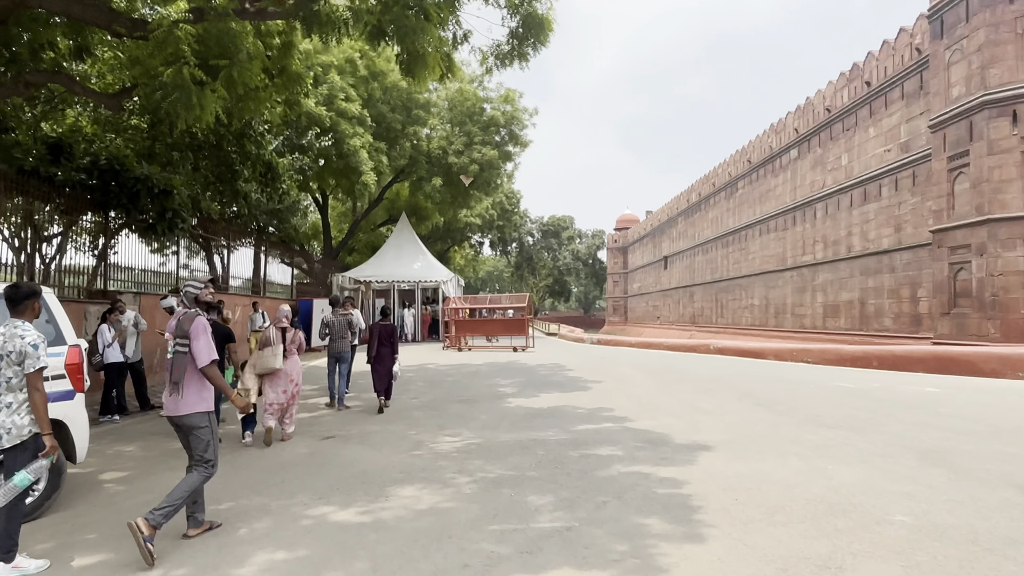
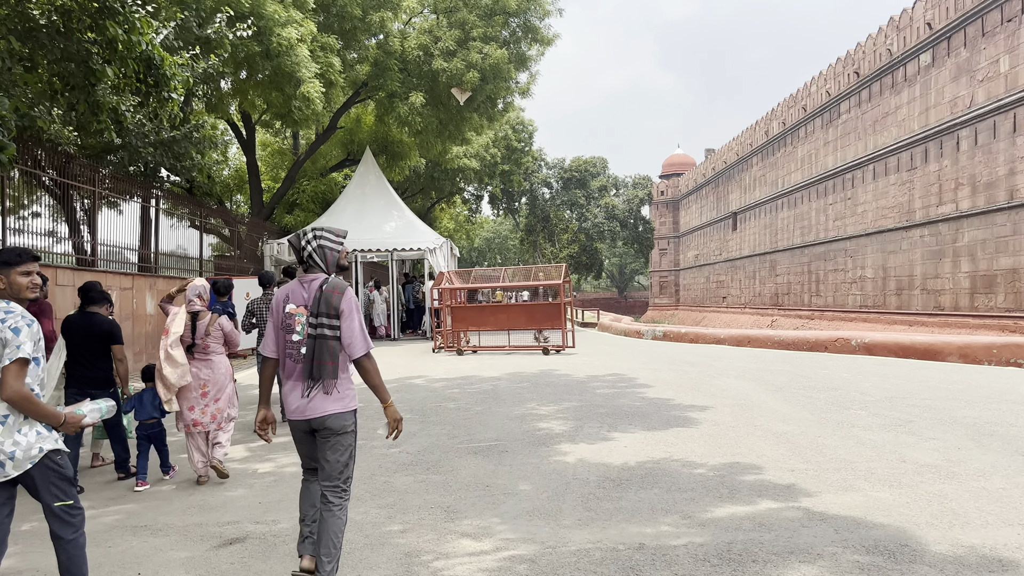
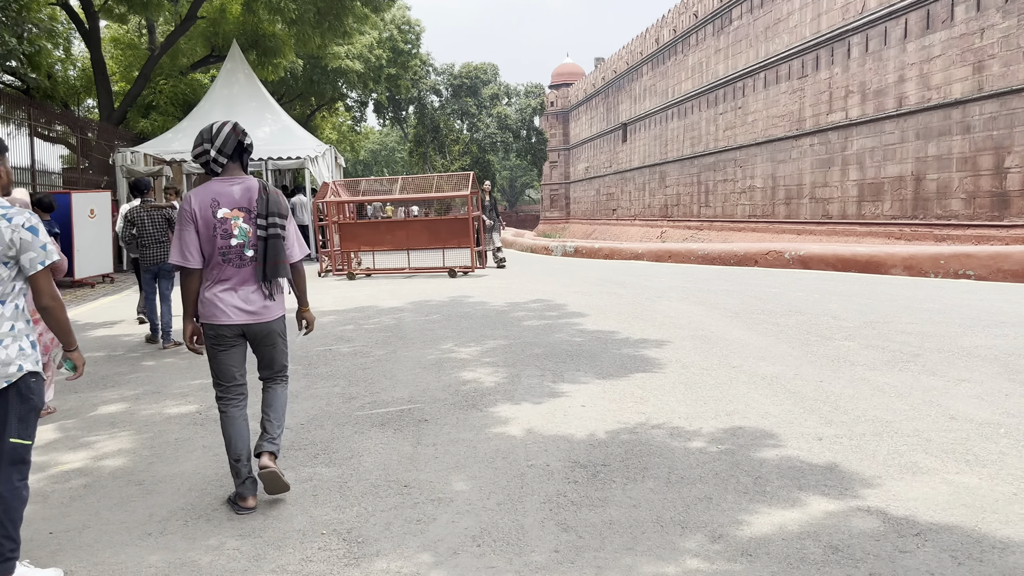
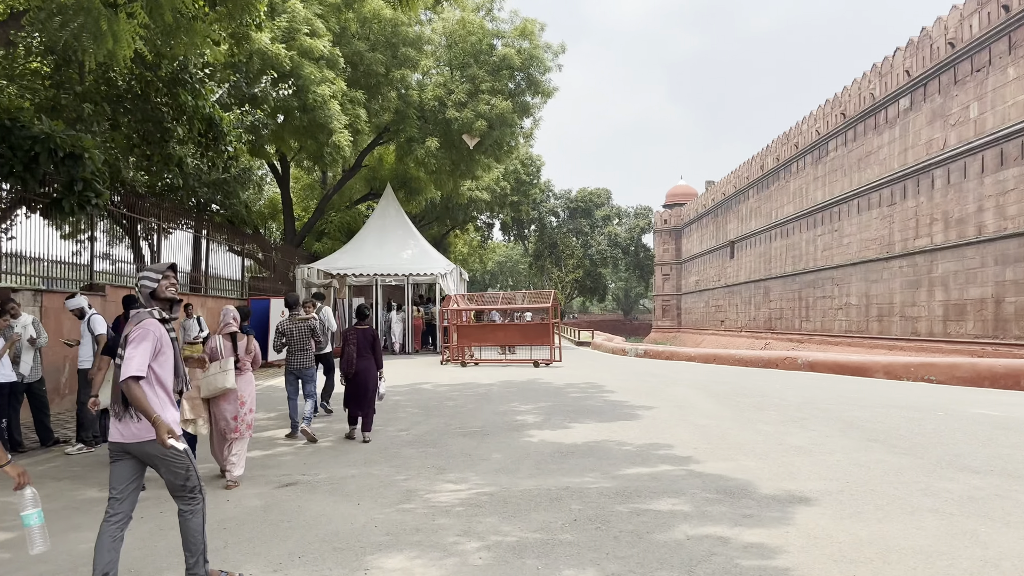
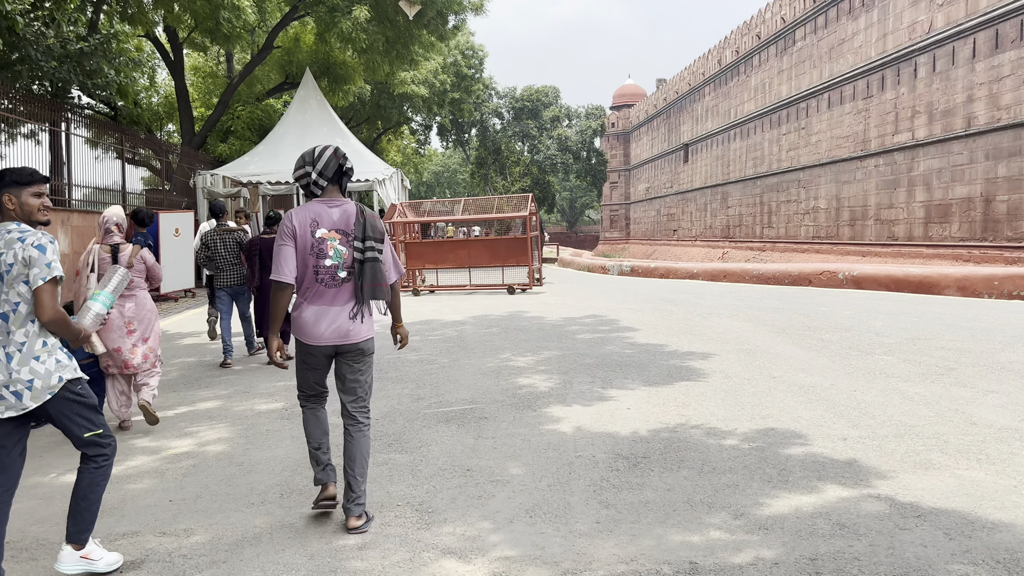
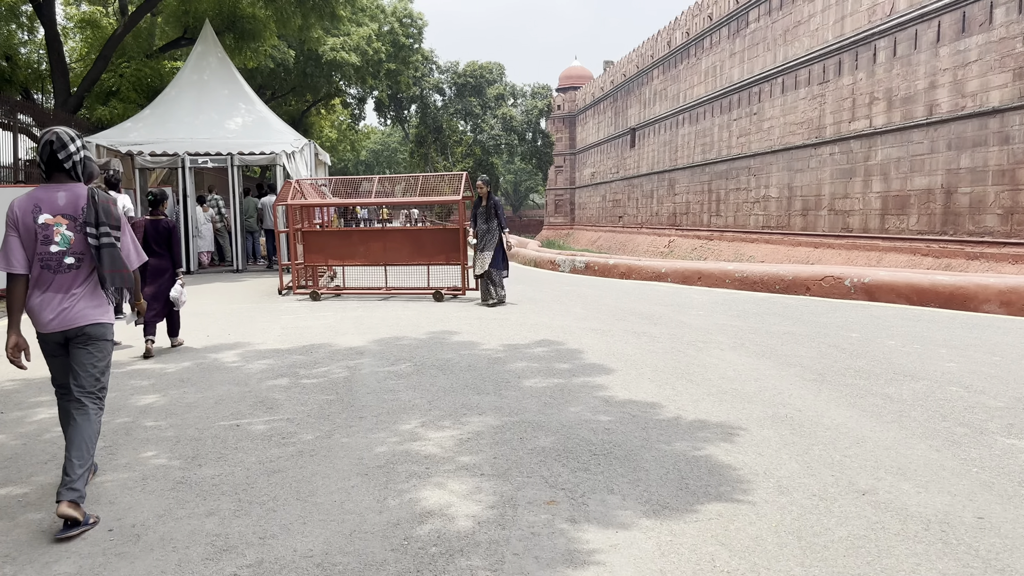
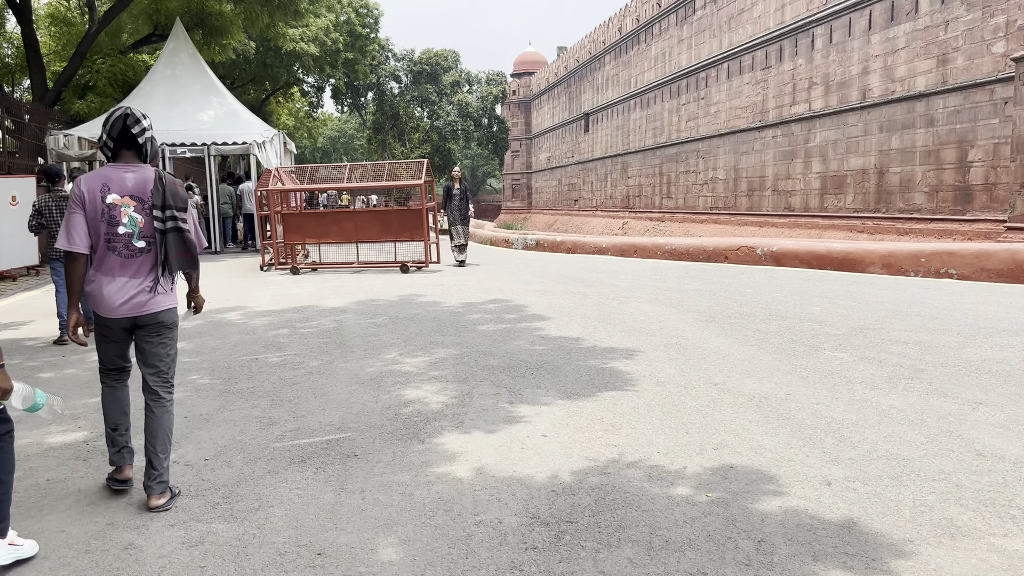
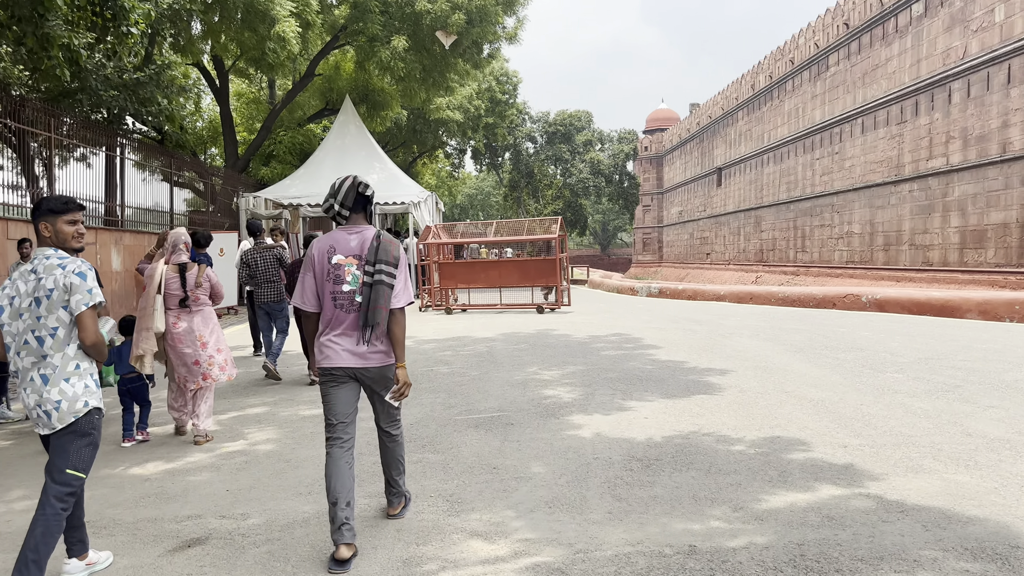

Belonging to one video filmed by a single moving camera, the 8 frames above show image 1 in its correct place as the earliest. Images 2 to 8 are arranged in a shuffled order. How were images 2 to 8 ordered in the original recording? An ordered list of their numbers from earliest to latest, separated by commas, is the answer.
4, 2, 8, 5, 3, 7, 6
